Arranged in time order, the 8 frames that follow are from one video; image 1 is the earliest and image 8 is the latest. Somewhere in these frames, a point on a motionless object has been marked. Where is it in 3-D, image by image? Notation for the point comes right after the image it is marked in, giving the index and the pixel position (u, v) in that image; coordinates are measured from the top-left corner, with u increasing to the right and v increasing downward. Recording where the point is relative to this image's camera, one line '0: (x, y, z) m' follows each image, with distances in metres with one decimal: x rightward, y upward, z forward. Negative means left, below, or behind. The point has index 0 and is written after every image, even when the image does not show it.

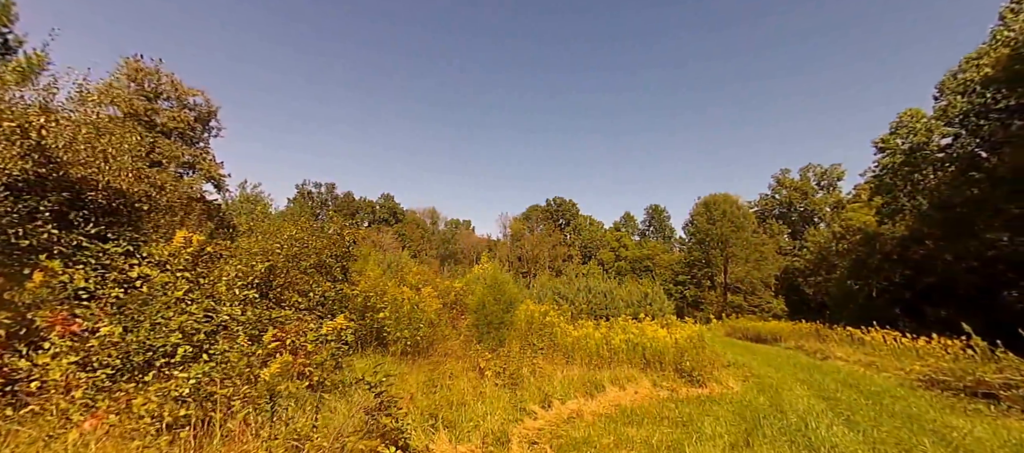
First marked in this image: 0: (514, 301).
0: (0.0, -1.9, +11.0) m
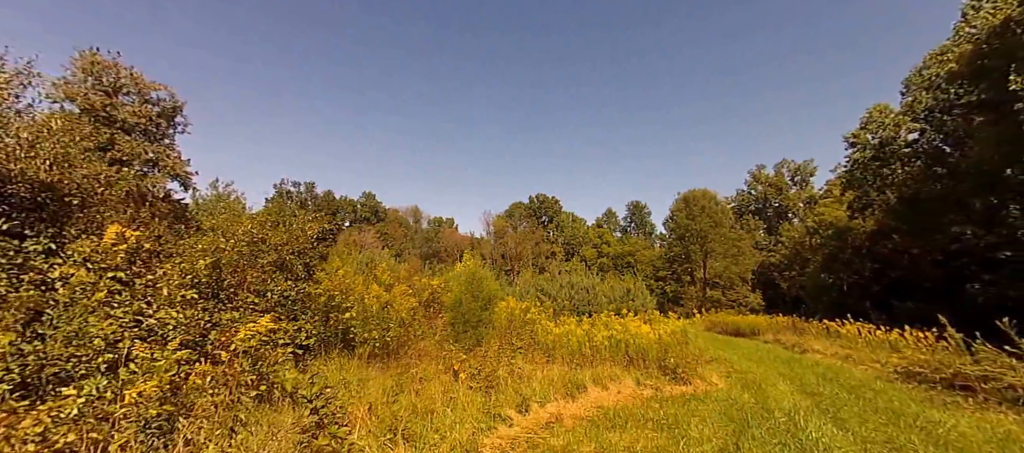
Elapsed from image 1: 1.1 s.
0: (-0.6, -1.8, +10.5) m
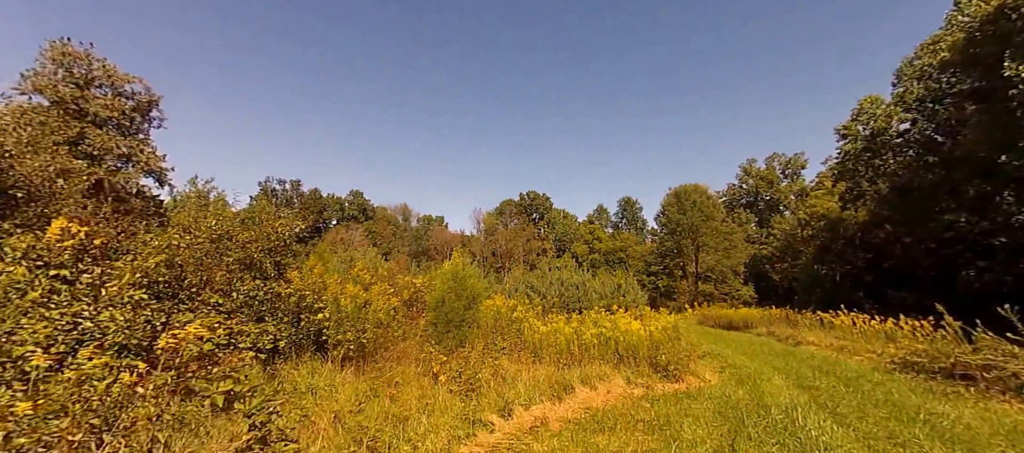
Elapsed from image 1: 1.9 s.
0: (-0.9, -1.7, +10.1) m
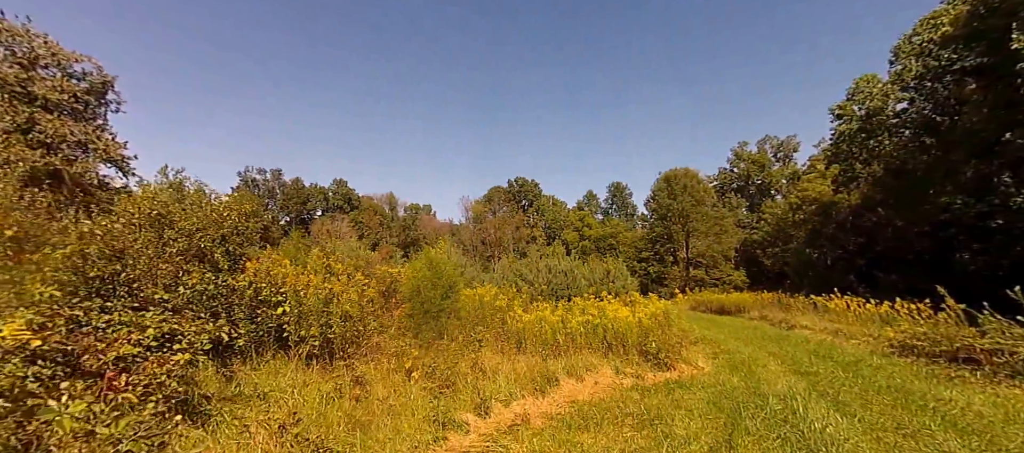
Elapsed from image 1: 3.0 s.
0: (-1.3, -1.3, +9.6) m
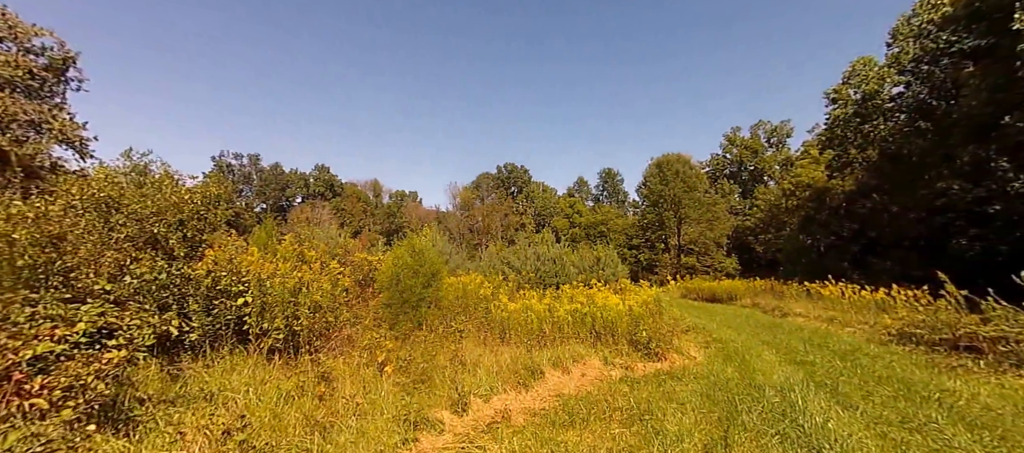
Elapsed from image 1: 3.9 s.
0: (-1.6, -1.0, +9.2) m
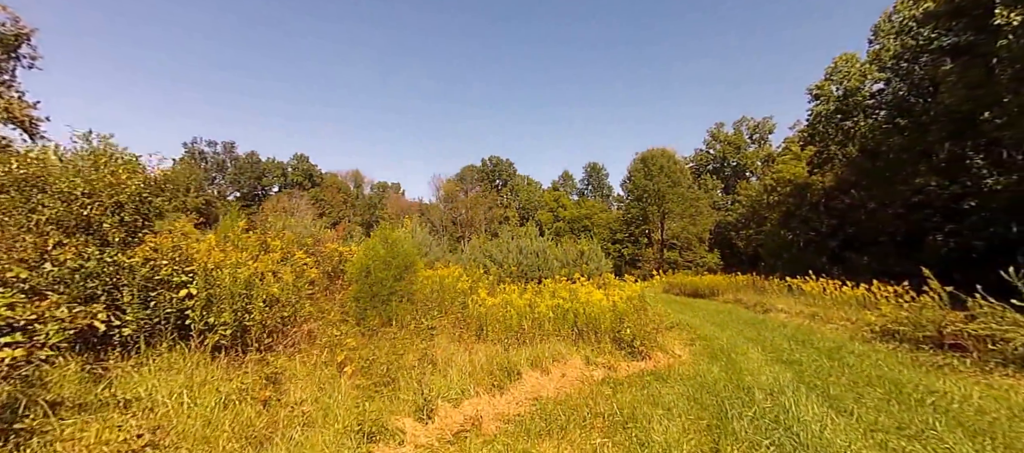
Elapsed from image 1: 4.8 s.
0: (-2.0, -0.8, +8.7) m
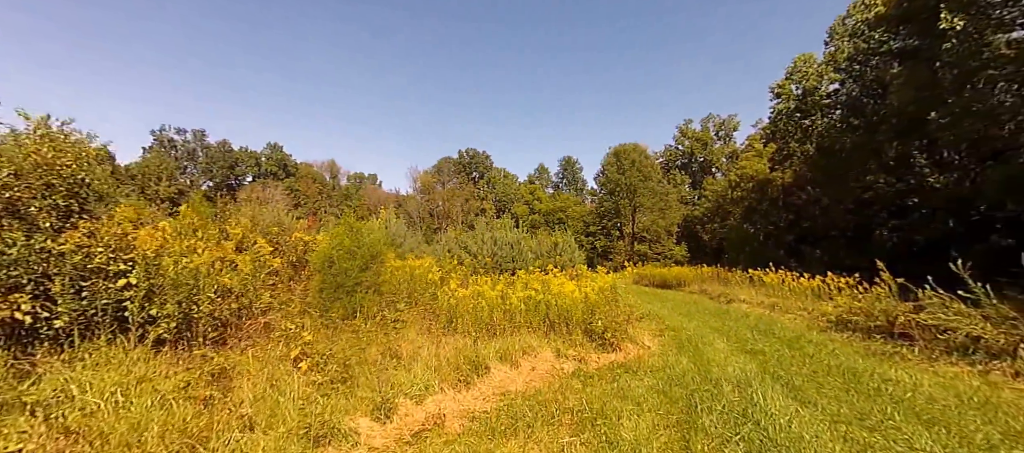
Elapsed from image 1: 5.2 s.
0: (-2.6, -0.6, +8.3) m
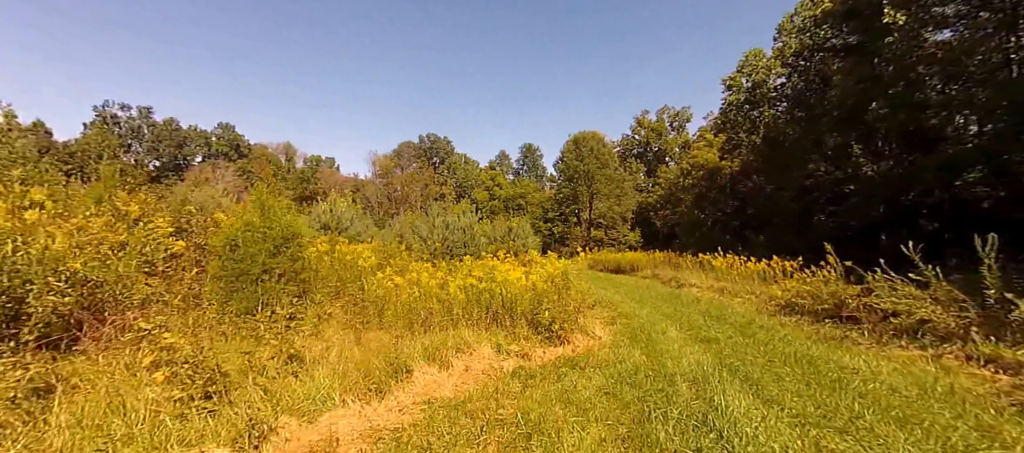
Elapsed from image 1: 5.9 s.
0: (-3.6, -0.2, +7.2) m
